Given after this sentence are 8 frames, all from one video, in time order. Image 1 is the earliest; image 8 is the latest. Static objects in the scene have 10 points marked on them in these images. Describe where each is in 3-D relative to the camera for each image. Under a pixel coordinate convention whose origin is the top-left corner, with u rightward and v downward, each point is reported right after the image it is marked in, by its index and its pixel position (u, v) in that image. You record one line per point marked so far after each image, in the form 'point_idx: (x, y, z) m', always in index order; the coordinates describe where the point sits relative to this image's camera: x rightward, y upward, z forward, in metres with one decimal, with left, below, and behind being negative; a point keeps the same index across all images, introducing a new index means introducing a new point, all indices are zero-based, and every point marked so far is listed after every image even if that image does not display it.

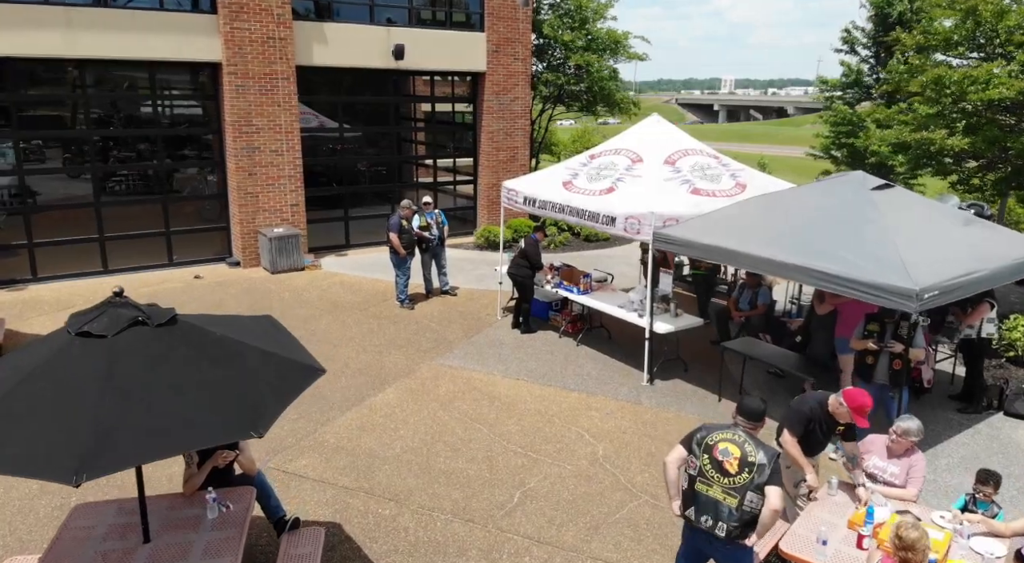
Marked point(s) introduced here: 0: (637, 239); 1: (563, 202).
0: (+1.5, +0.5, +8.1) m
1: (+0.7, +1.1, +8.9) m
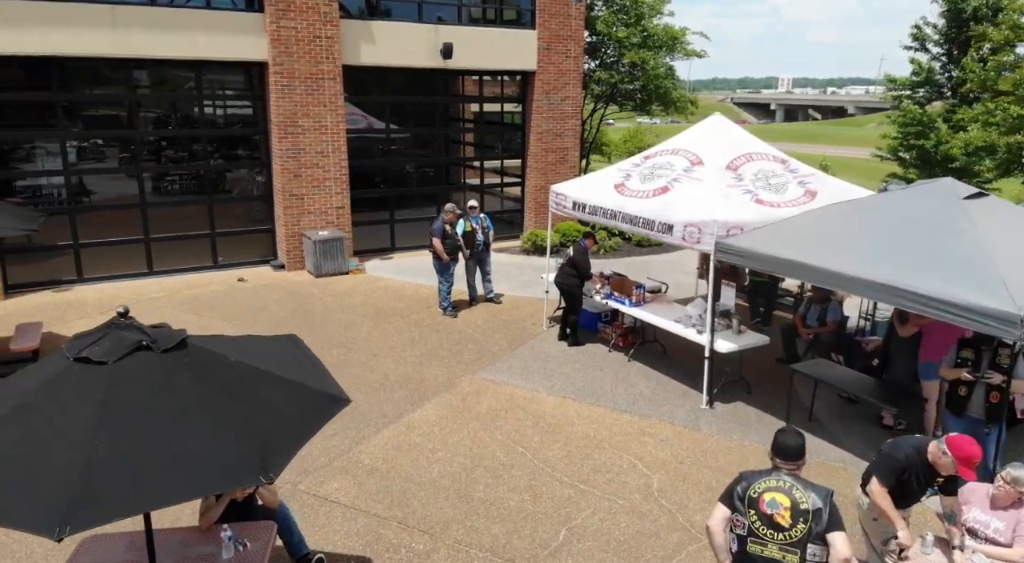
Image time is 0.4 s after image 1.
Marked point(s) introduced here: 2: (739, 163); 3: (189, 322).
0: (+2.1, +0.4, +7.5) m
1: (+1.3, +1.0, +8.3) m
2: (+2.8, +1.5, +8.3) m
3: (-4.8, -0.6, +9.9) m
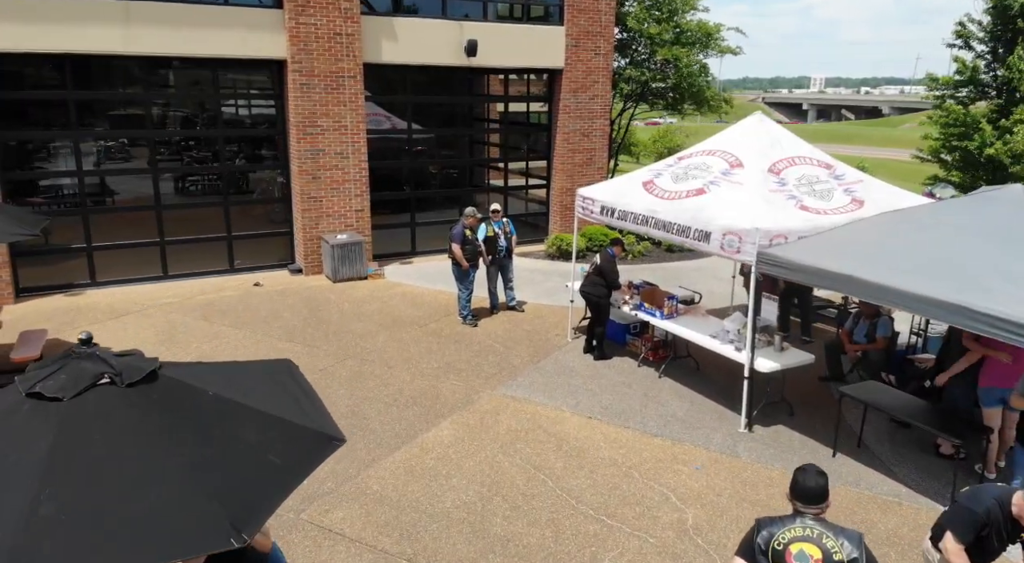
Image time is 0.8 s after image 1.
0: (+2.3, +0.2, +6.9) m
1: (+1.6, +0.8, +7.7) m
2: (+3.1, +1.3, +7.7) m
3: (-4.5, -0.7, +9.6) m
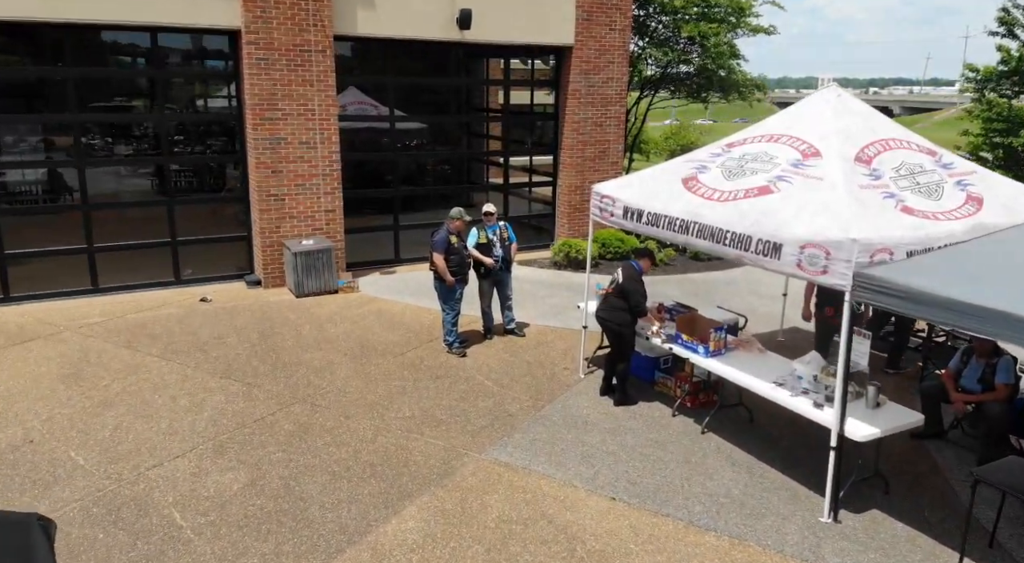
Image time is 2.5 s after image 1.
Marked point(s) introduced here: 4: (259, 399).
0: (+2.3, 0.0, +4.9) m
1: (+1.5, +0.6, +5.8) m
2: (+3.1, +1.1, +5.7) m
3: (-4.5, -0.9, +7.7) m
4: (-2.6, -1.2, +6.7) m
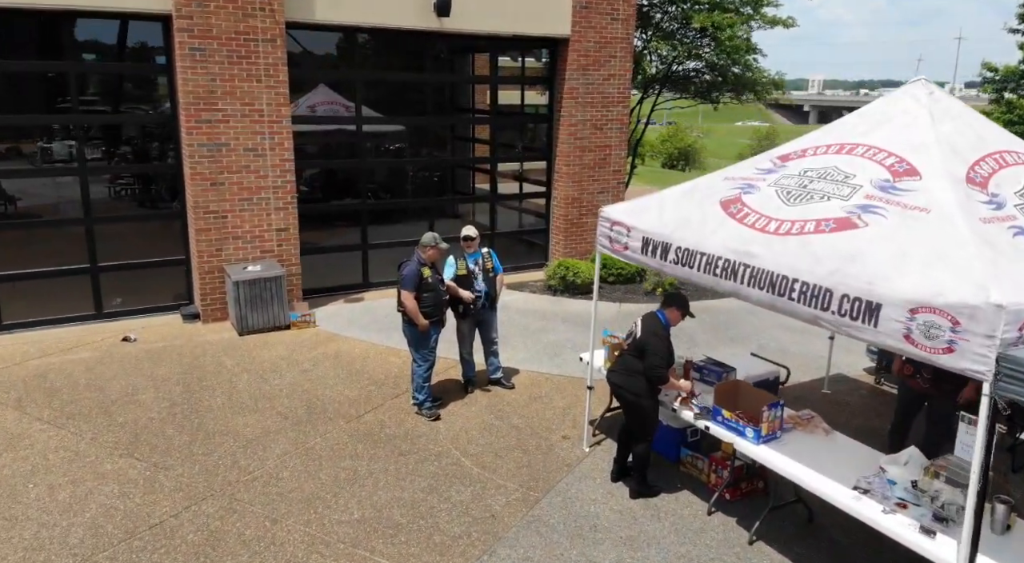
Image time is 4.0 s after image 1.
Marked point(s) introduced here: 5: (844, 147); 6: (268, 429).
0: (+2.2, -0.4, +3.4) m
1: (+1.4, +0.2, +4.2) m
2: (+3.0, +0.7, +4.1) m
3: (-4.6, -1.3, +6.1) m
4: (-2.7, -1.6, +5.1) m
5: (+2.3, +0.9, +4.6) m
6: (-2.2, -1.3, +6.0) m
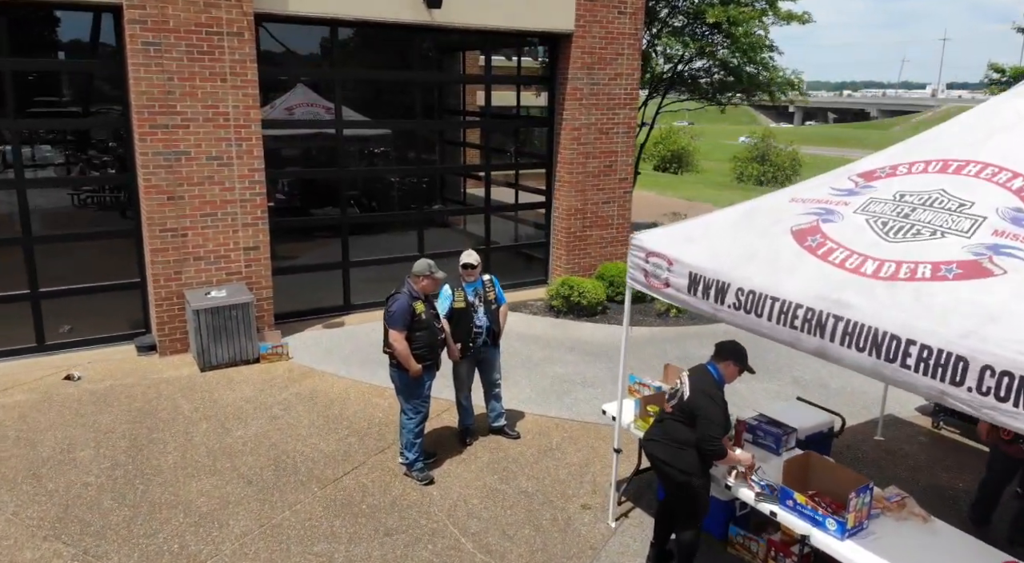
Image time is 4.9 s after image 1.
0: (+2.3, -0.7, +2.5) m
1: (+1.5, -0.1, +3.3) m
2: (+3.0, +0.4, +3.2) m
3: (-4.6, -1.6, +5.0) m
4: (-2.6, -1.9, +4.1) m
5: (+2.4, +0.7, +3.7) m
6: (-2.1, -1.6, +5.0) m
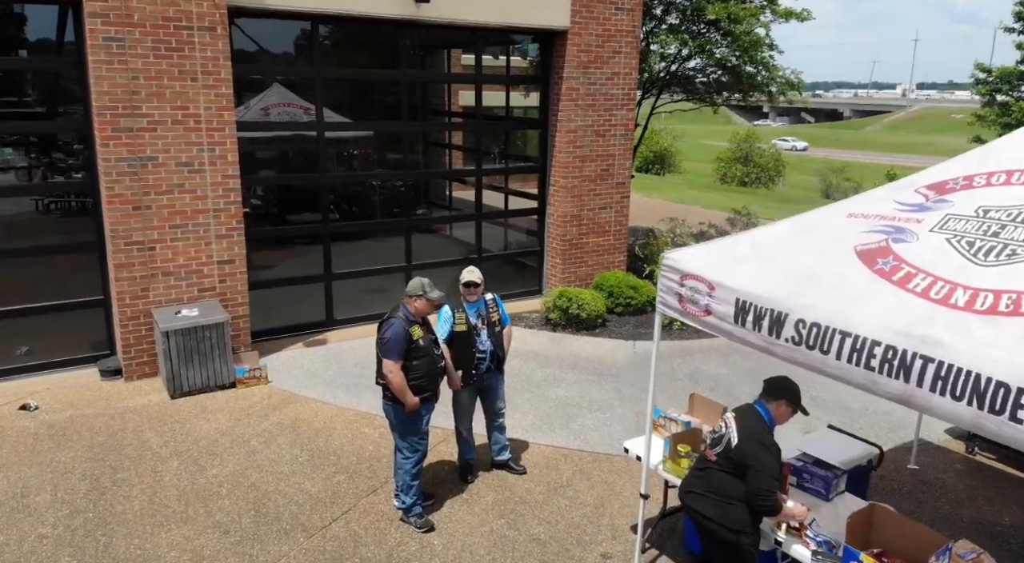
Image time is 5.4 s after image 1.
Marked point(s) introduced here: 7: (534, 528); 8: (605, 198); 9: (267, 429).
0: (+2.4, -0.8, +2.0) m
1: (+1.6, -0.2, +2.8) m
2: (+3.2, +0.3, +2.8) m
3: (-4.5, -1.8, +4.3) m
4: (-2.5, -2.1, +3.5) m
5: (+2.5, +0.5, +3.2) m
6: (-2.1, -1.8, +4.4) m
7: (+0.2, -1.7, +4.7) m
8: (+1.4, +1.3, +10.0) m
9: (-2.2, -1.3, +6.0) m
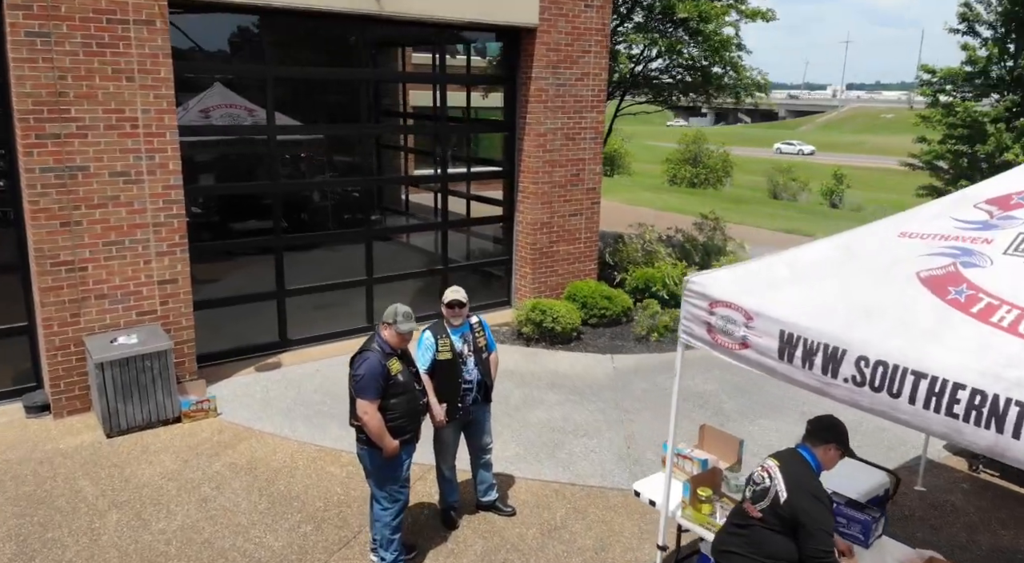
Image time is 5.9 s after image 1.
0: (+2.6, -0.9, +1.7) m
1: (+1.7, -0.3, +2.4) m
2: (+3.2, +0.2, +2.5) m
3: (-4.5, -2.0, +3.5) m
4: (-2.4, -2.3, +2.8) m
5: (+2.5, +0.4, +2.9) m
6: (-2.1, -2.0, +3.7) m
7: (+0.1, -1.9, +4.2) m
8: (+0.9, +1.1, +9.6) m
9: (-2.3, -1.5, +5.4) m
